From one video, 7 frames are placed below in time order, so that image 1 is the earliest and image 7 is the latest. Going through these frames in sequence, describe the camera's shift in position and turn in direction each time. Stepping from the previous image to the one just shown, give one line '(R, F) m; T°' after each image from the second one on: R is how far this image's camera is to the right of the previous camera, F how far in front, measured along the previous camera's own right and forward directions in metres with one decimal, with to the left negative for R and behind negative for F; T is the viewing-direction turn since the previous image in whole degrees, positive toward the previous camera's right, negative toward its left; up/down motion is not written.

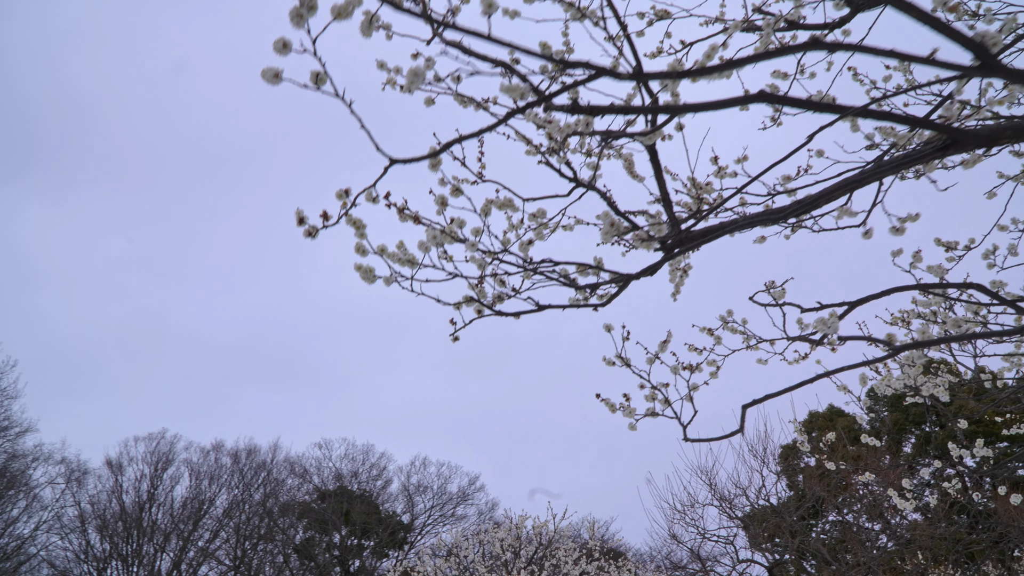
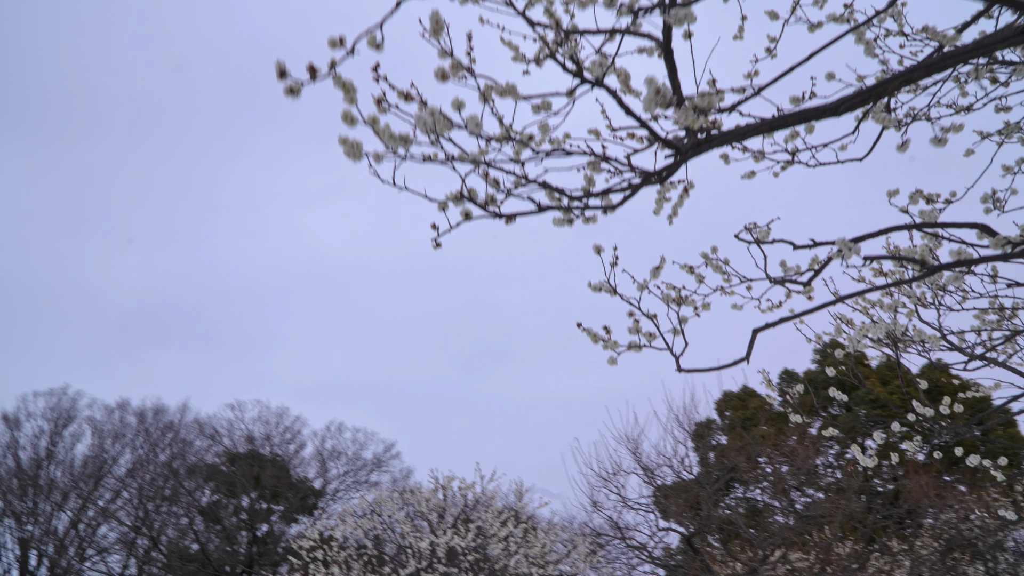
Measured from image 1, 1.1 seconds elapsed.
(0.0, +0.4) m; +6°
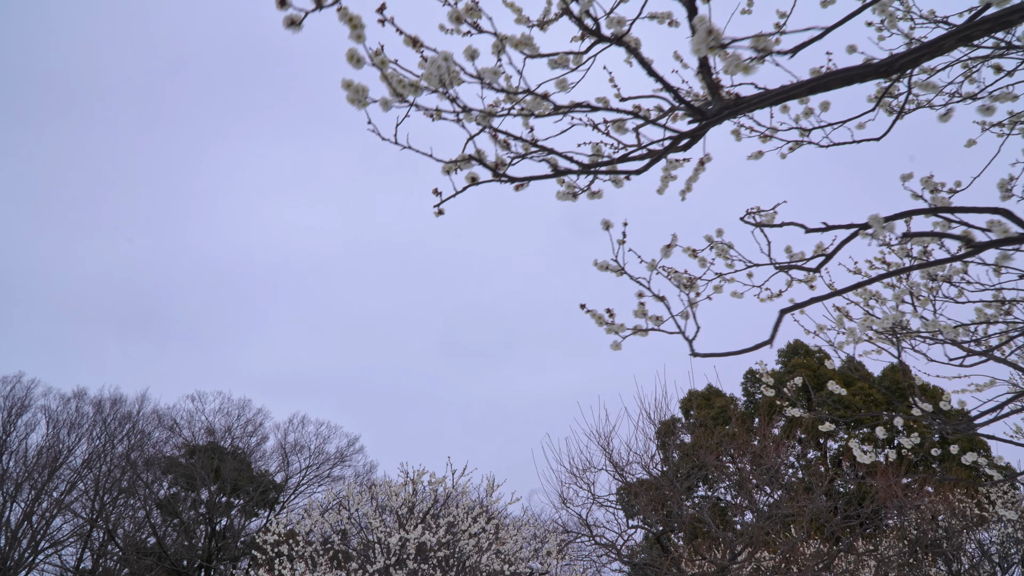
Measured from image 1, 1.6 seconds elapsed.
(0.0, +0.2) m; +3°
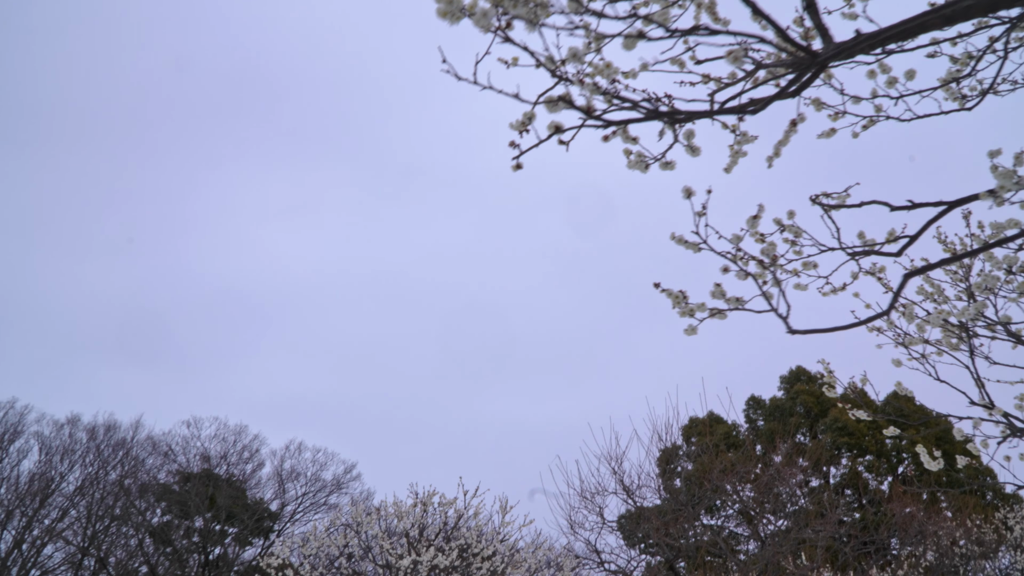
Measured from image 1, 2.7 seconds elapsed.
(-0.1, +0.1) m; 0°
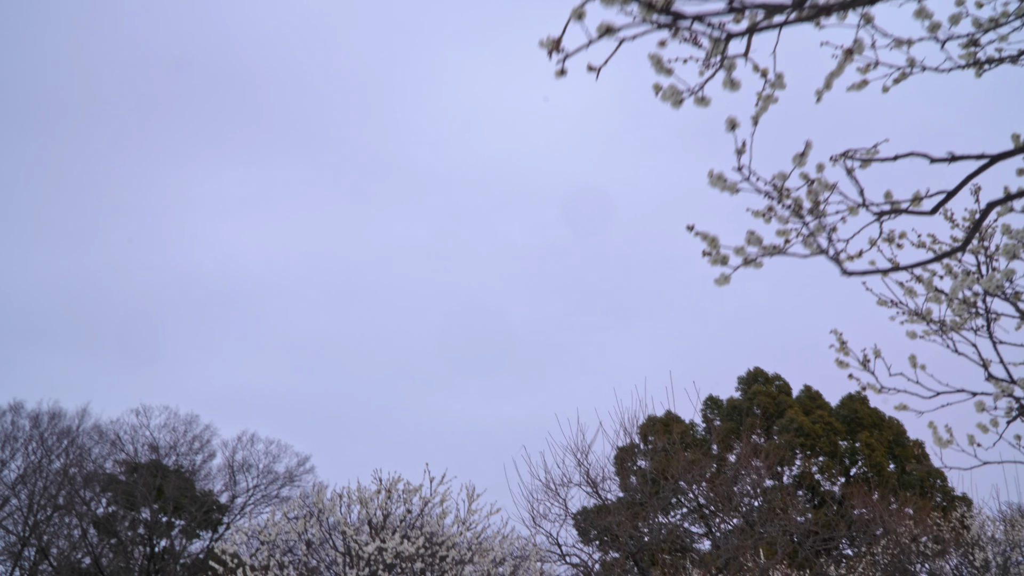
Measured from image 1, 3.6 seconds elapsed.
(+0.1, +0.2) m; +3°
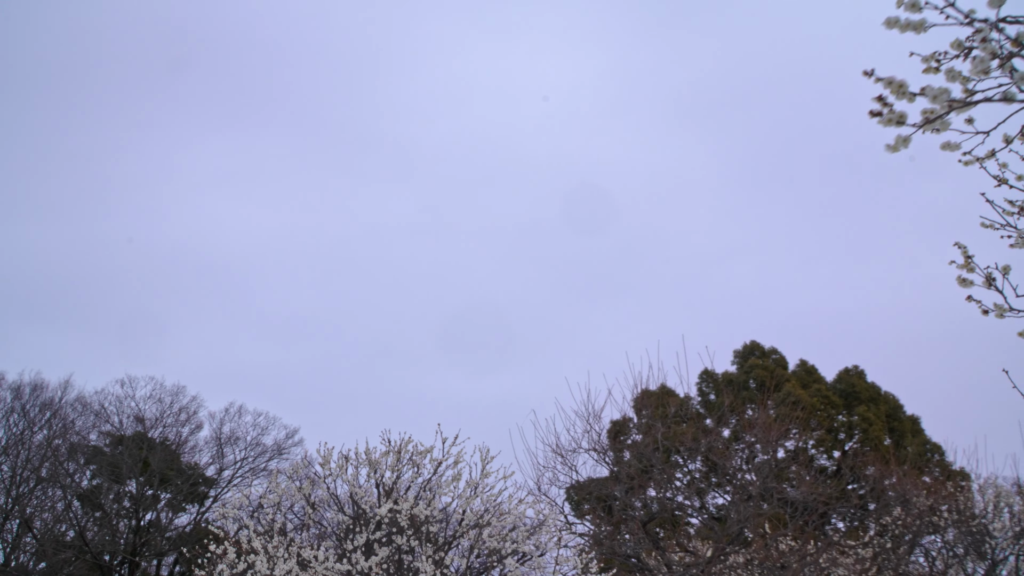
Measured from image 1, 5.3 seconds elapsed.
(+0.3, +0.7) m; 0°
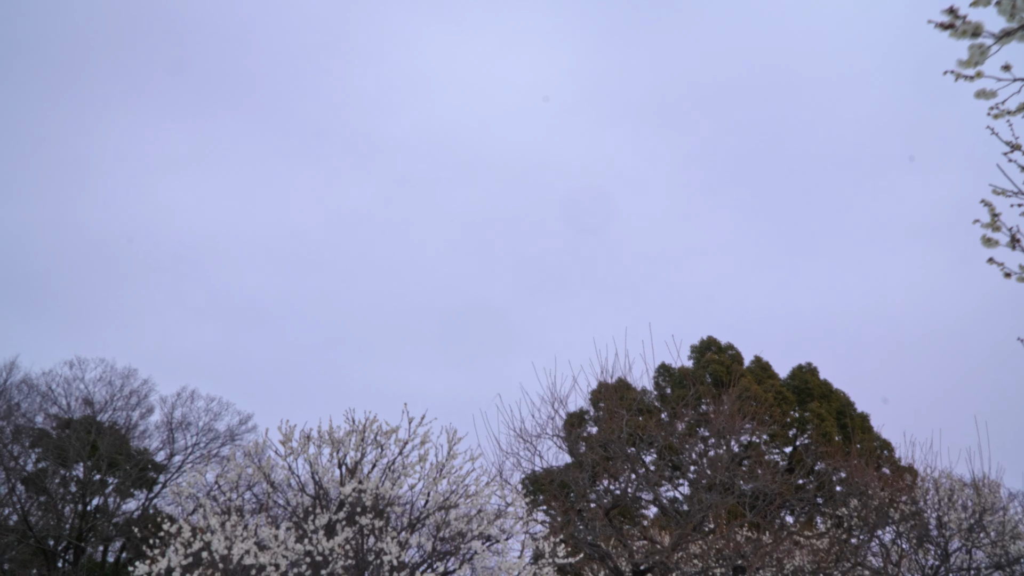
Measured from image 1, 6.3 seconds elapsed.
(+0.6, +0.2) m; +2°
